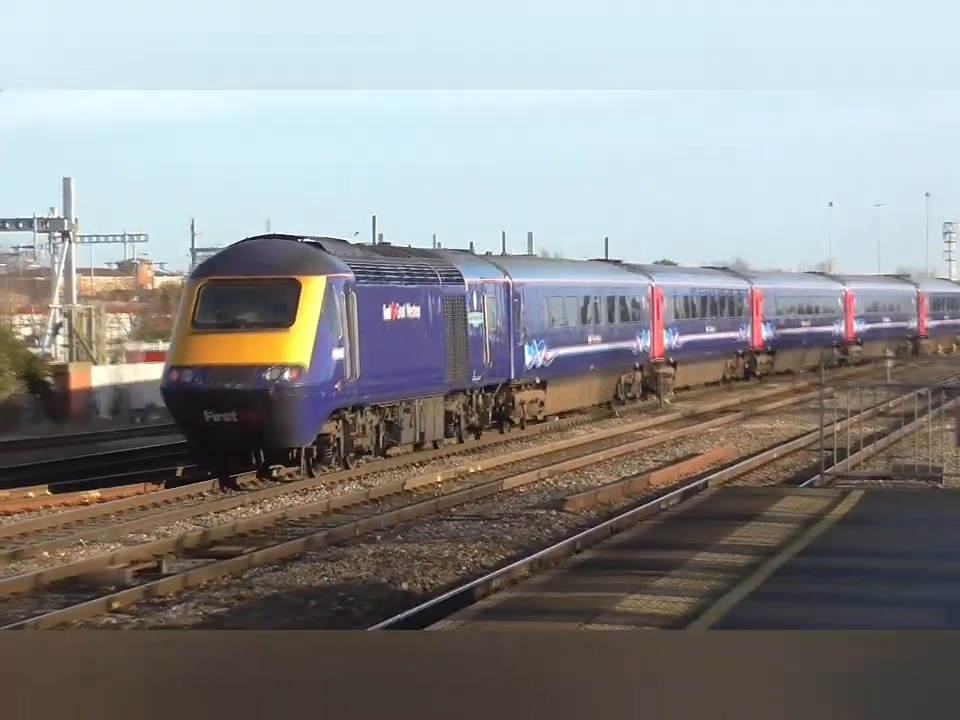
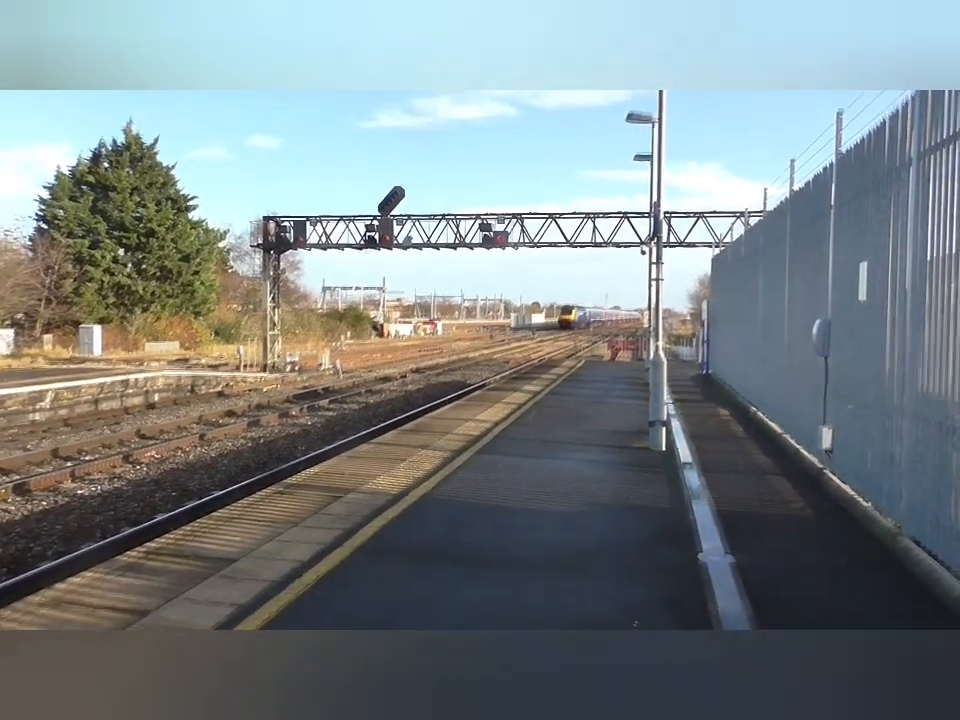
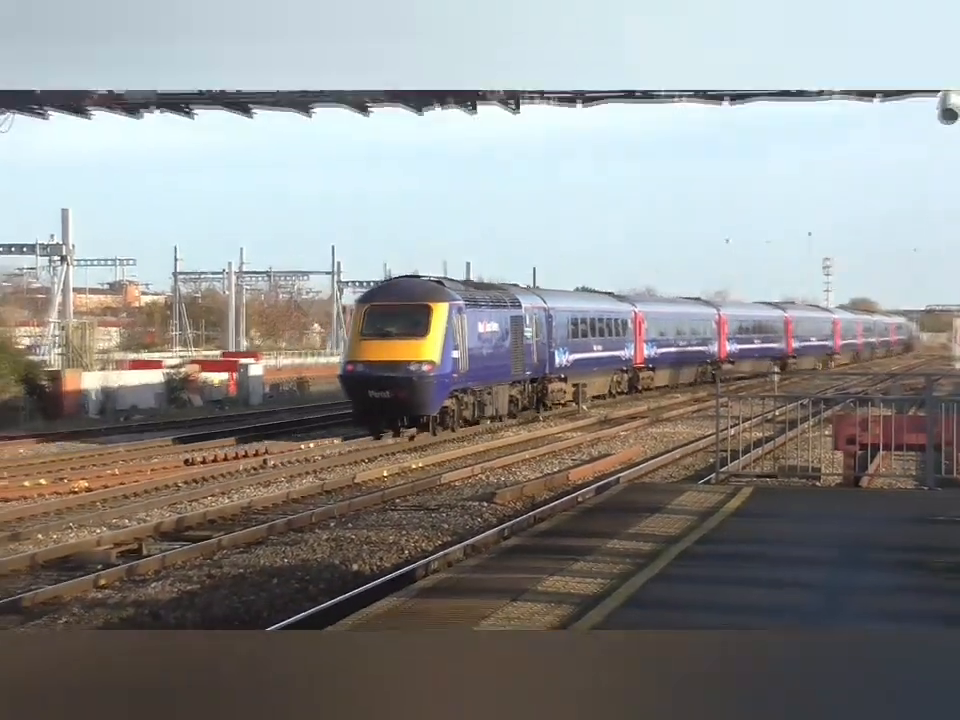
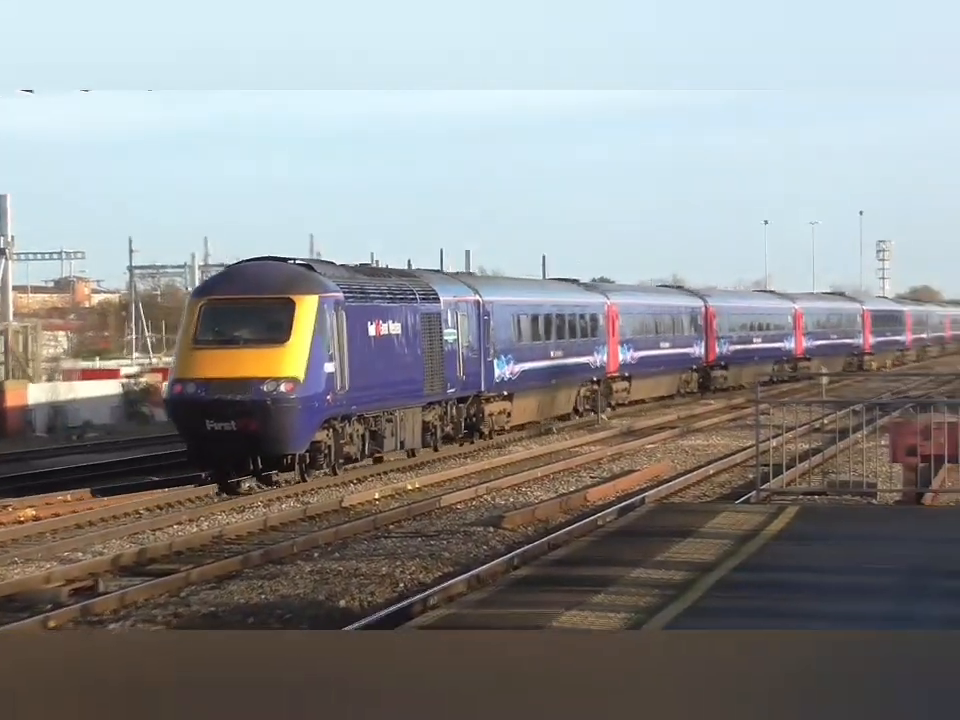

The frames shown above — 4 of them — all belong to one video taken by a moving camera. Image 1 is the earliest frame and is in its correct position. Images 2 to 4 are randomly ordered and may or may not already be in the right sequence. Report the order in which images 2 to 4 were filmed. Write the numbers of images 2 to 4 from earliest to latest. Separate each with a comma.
4, 3, 2
